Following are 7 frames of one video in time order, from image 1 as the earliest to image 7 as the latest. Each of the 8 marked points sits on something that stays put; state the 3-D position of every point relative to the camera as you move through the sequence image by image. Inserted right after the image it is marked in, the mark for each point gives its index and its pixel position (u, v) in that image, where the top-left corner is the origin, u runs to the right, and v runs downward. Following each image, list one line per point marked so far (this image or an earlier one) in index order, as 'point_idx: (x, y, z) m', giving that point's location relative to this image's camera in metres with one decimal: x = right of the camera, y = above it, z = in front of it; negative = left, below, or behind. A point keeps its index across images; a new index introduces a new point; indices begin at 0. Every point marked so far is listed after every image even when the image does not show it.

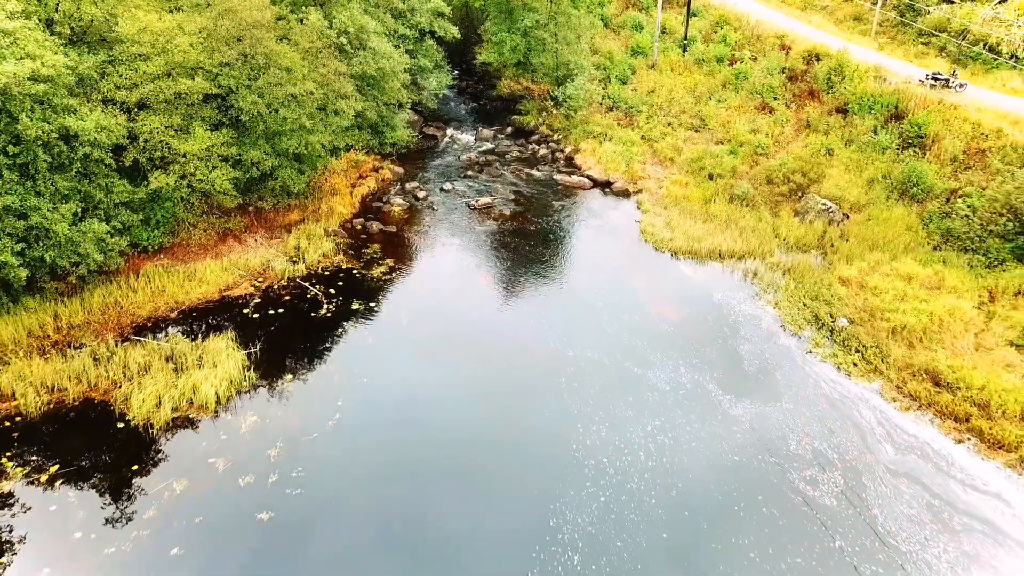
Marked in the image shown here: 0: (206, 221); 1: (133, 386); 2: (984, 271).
0: (-6.3, +1.5, +17.6) m
1: (-5.8, -1.4, +13.0) m
2: (+8.6, +0.3, +15.4) m
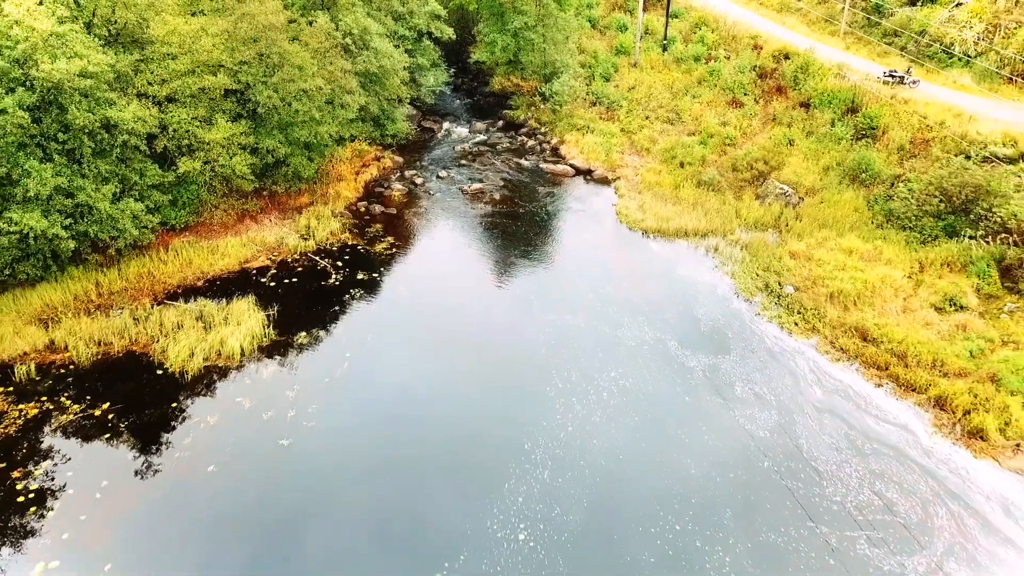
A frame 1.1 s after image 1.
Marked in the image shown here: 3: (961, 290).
0: (-6.5, +2.0, +19.5) m
1: (-6.0, -0.9, +15.0) m
2: (+8.3, +0.9, +17.4) m
3: (+8.3, 0.0, +15.6) m
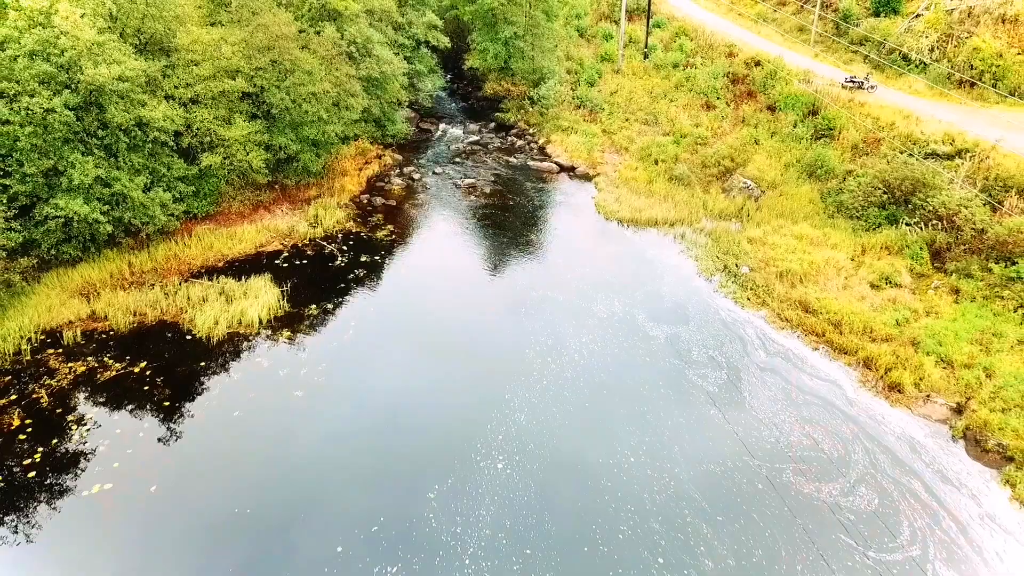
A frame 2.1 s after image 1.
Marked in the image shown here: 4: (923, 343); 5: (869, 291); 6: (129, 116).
0: (-6.8, +2.4, +21.6) m
1: (-6.3, -0.4, +17.0) m
2: (+8.0, +1.3, +19.4) m
3: (+8.0, +0.4, +17.6) m
4: (+7.4, -1.0, +15.2) m
5: (+7.2, -0.1, +17.1) m
6: (-7.9, +3.5, +17.4) m
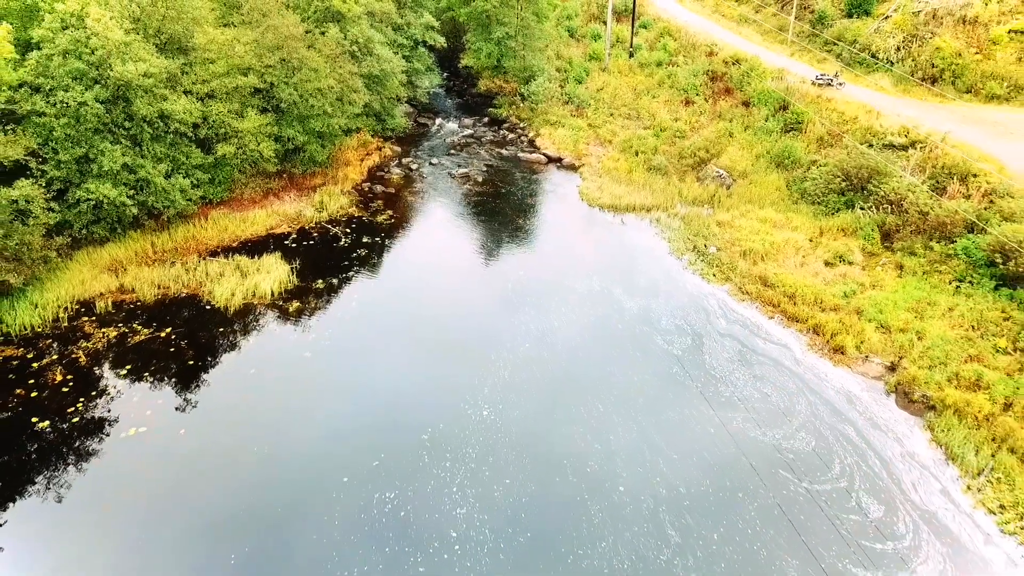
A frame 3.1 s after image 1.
0: (-7.1, +3.0, +23.4) m
1: (-6.6, +0.1, +18.8) m
2: (+7.8, +1.8, +21.2) m
3: (+7.7, +0.9, +19.4) m
4: (+7.1, -0.5, +17.0) m
5: (+6.9, +0.5, +18.8) m
6: (-8.2, +4.1, +19.2) m
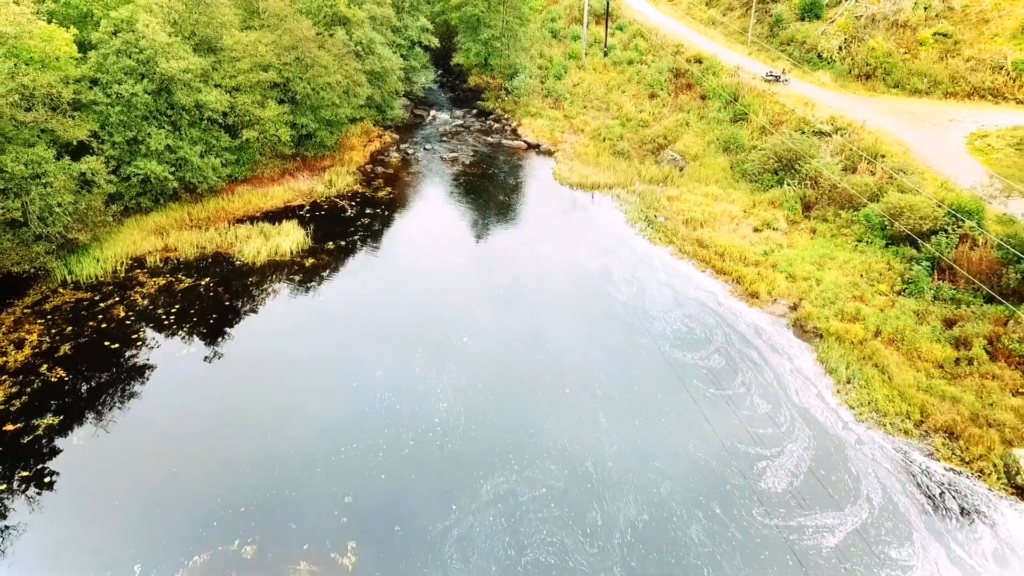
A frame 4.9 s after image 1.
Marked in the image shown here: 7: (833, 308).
0: (-7.7, +4.0, +27.1) m
1: (-7.2, +1.1, +22.5) m
2: (+7.2, +2.8, +24.9) m
3: (+7.2, +1.9, +23.1) m
4: (+6.5, +0.6, +20.7) m
5: (+6.3, +1.5, +22.5) m
6: (-8.7, +5.1, +22.9) m
7: (+7.1, -0.4, +18.8) m
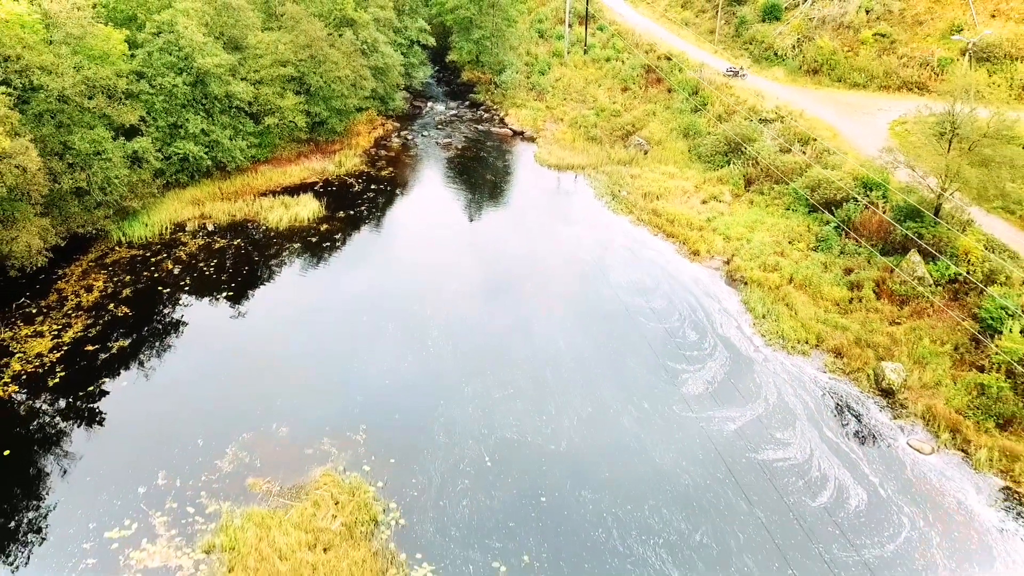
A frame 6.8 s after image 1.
0: (-8.2, +5.2, +31.0) m
1: (-7.7, +2.3, +26.4) m
2: (+6.7, +4.0, +28.8) m
3: (+6.7, +3.1, +27.1) m
4: (+6.0, +1.7, +24.6) m
5: (+5.8, +2.6, +26.5) m
6: (-9.3, +6.3, +26.9) m
7: (+6.6, +0.7, +22.7) m
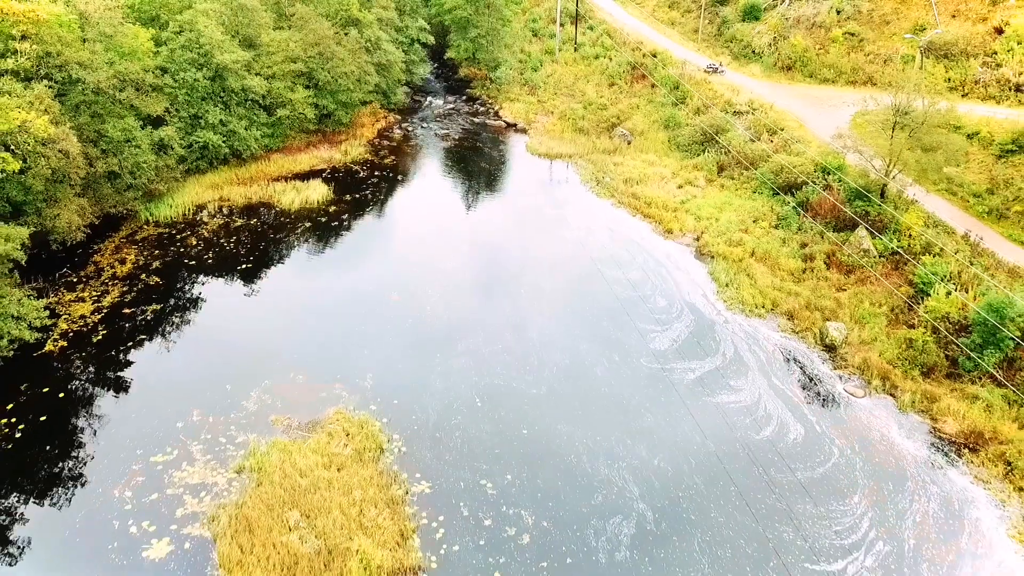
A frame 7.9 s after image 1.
0: (-8.4, +6.0, +33.5) m
1: (-8.0, +3.1, +28.9) m
2: (+6.4, +4.8, +31.3) m
3: (+6.4, +3.9, +29.5) m
4: (+5.7, +2.5, +27.1) m
5: (+5.5, +3.4, +28.9) m
6: (-9.5, +7.1, +29.3) m
7: (+6.3, +1.5, +25.1) m
